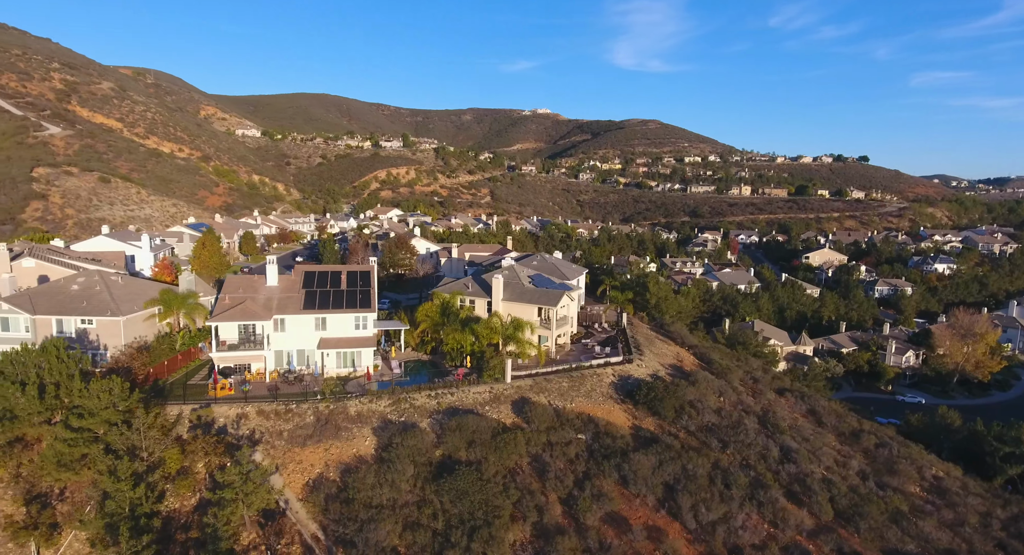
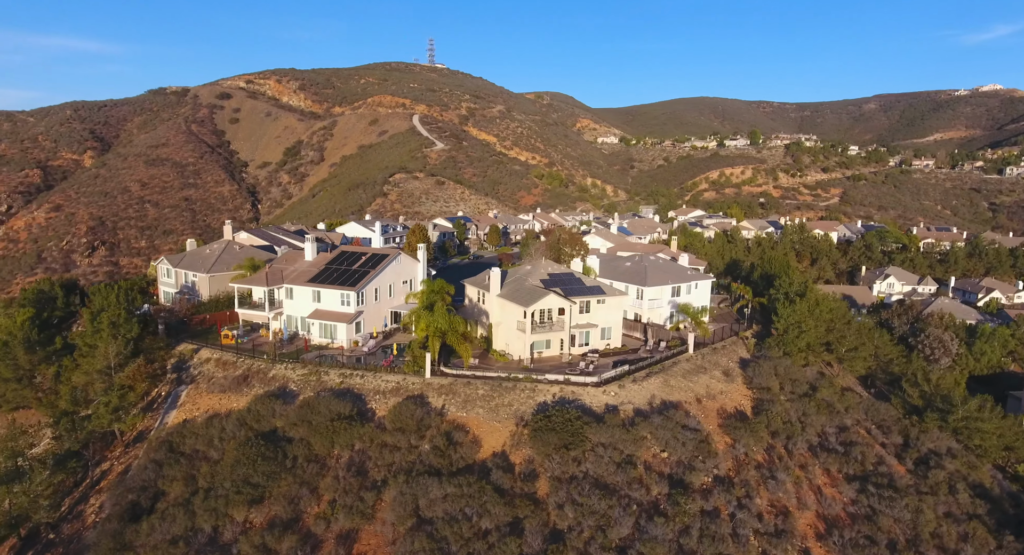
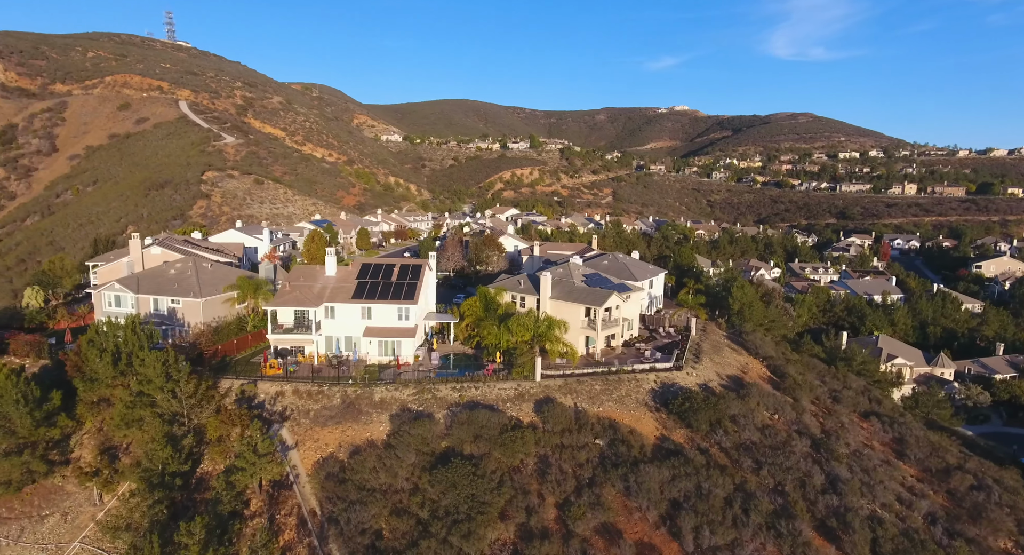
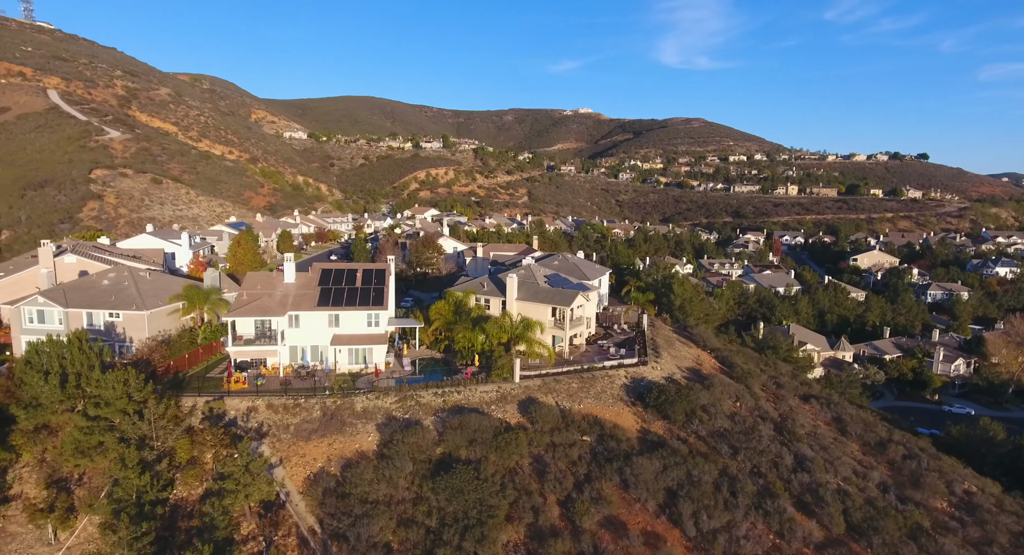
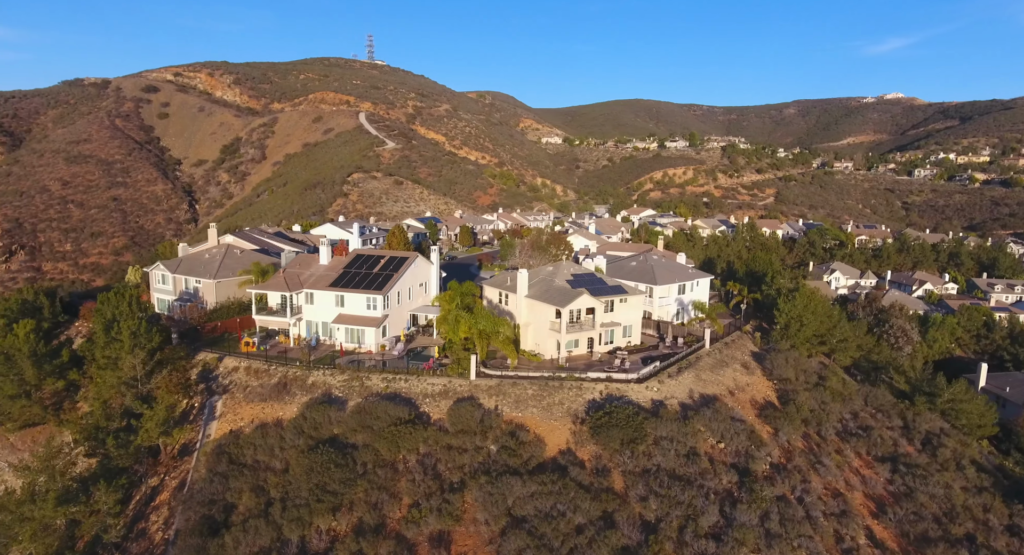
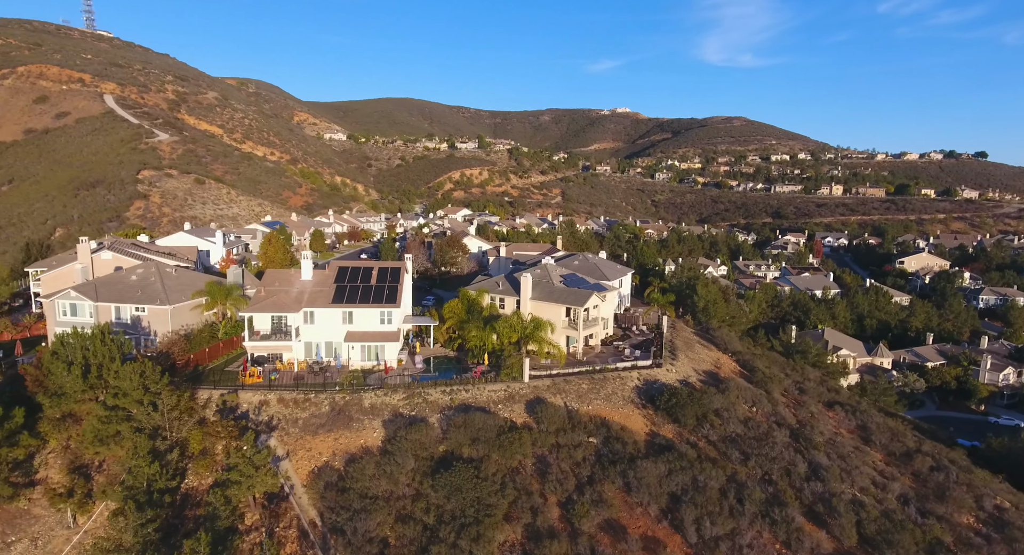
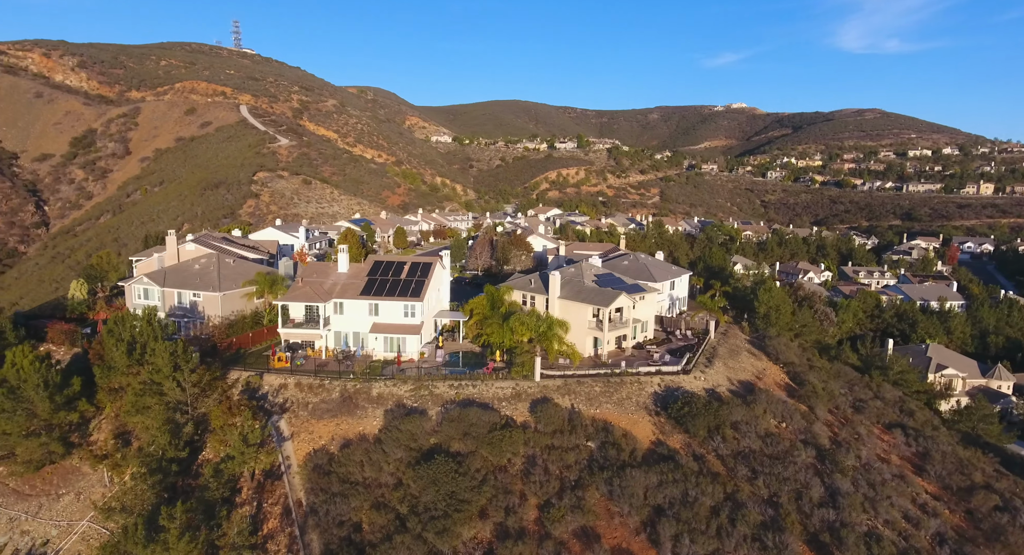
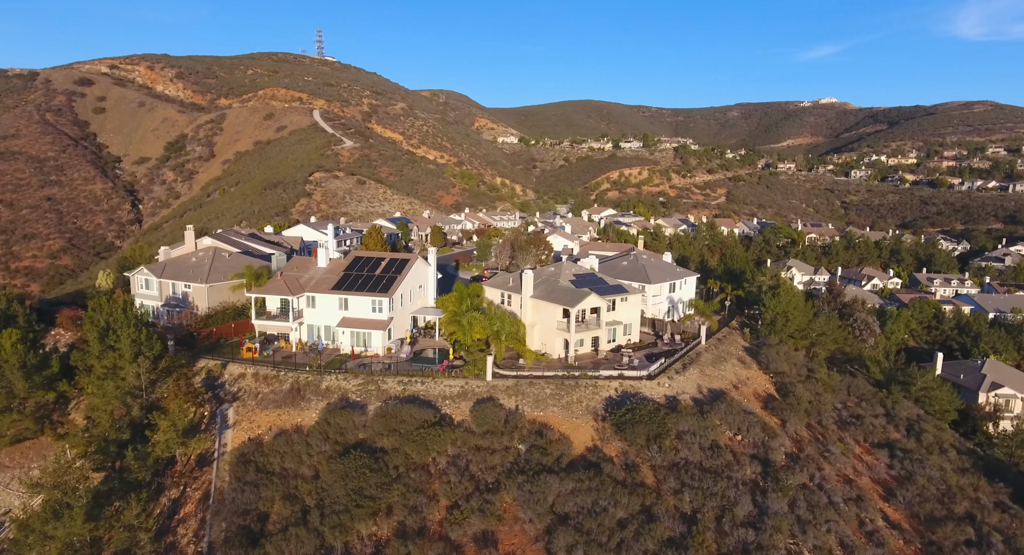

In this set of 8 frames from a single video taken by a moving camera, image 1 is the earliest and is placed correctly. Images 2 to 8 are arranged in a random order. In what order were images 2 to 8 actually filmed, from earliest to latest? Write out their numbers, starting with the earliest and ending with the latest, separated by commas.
4, 6, 3, 7, 8, 5, 2
